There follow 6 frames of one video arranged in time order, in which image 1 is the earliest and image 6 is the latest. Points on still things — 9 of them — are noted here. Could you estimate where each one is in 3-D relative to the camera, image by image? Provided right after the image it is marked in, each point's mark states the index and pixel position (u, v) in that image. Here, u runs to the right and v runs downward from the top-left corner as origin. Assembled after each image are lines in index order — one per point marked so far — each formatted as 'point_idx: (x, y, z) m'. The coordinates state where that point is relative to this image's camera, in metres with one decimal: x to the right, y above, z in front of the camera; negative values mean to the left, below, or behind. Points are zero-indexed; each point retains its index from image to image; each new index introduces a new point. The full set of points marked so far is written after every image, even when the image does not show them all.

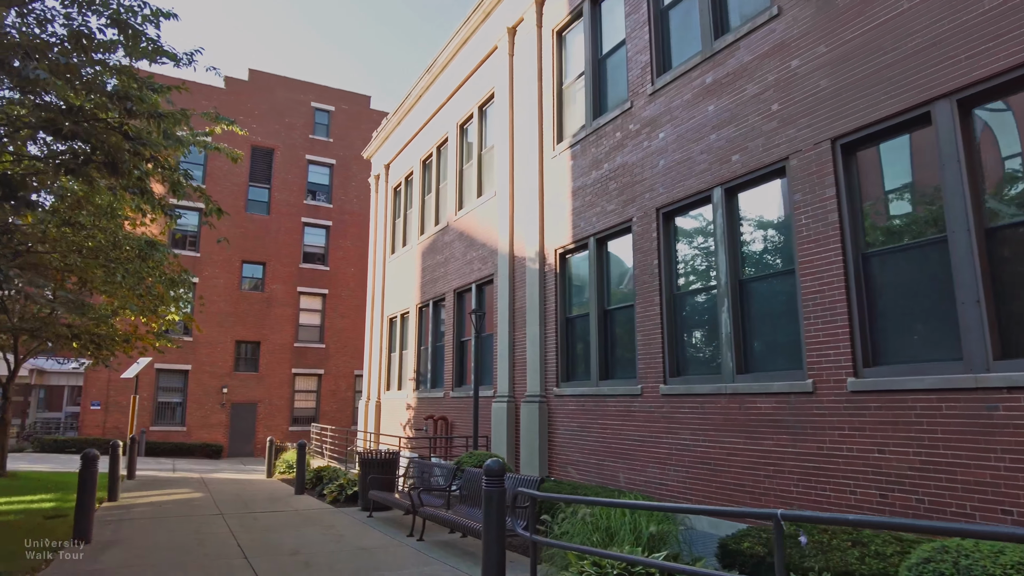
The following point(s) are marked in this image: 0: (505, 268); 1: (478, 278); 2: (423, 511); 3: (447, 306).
0: (-0.1, +0.4, +12.0) m
1: (-0.7, +0.2, +13.4) m
2: (-1.0, -2.6, +7.9) m
3: (-1.5, -0.4, +14.8) m
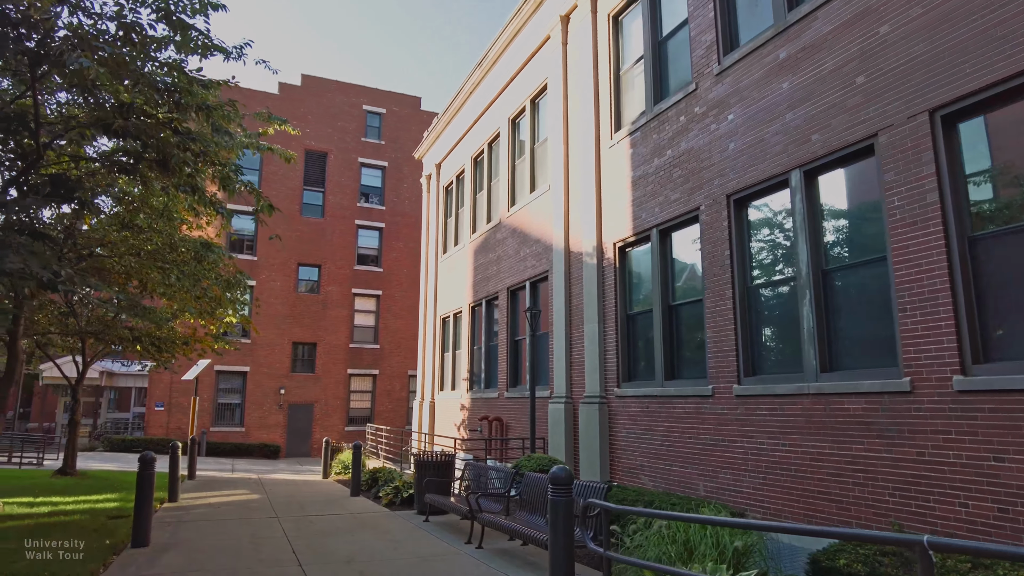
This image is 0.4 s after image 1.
0: (+0.9, +0.4, +11.6) m
1: (+0.4, +0.2, +13.0) m
2: (-0.3, -2.6, +7.5) m
3: (-0.3, -0.4, +14.5) m
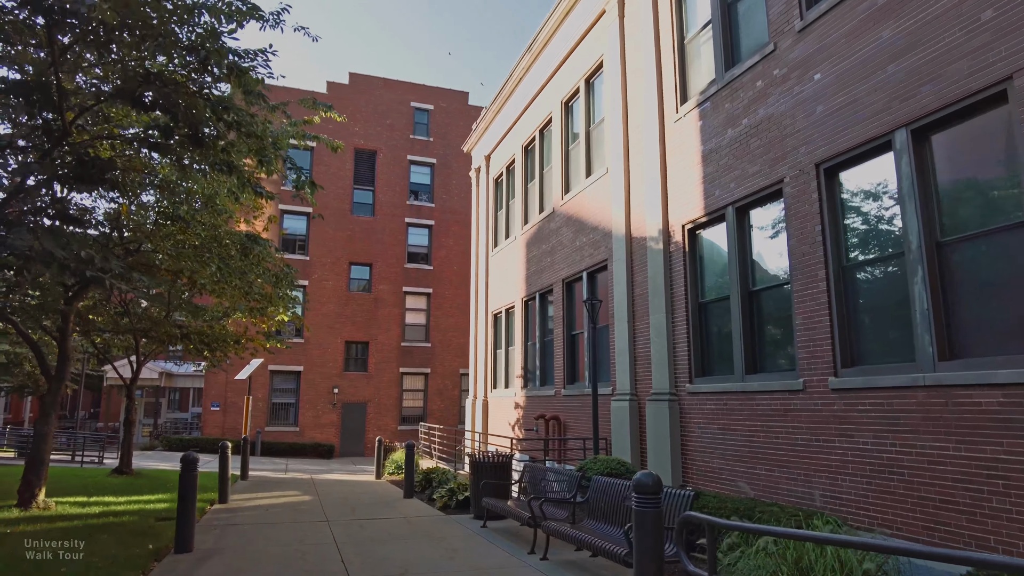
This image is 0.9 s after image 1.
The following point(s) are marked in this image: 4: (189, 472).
0: (+1.8, +0.6, +10.8) m
1: (+1.4, +0.4, +12.2) m
2: (+0.3, -2.4, +6.8) m
3: (+0.9, -0.2, +13.8) m
4: (-3.4, -1.9, +6.9) m
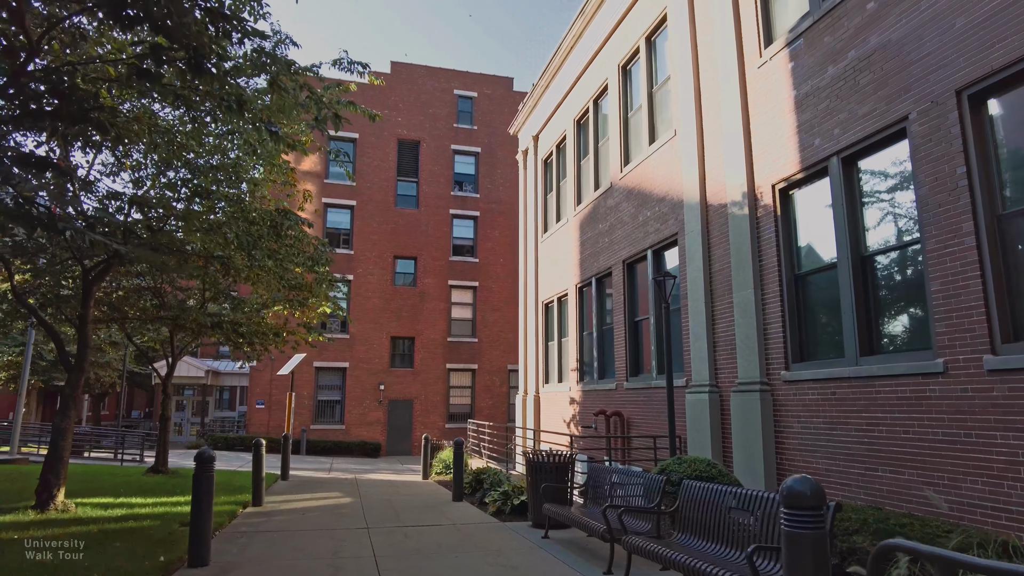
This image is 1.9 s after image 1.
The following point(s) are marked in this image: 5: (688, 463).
0: (+2.6, +0.9, +9.5) m
1: (+2.4, +0.8, +10.9) m
2: (+1.0, -2.1, +5.6) m
3: (+1.9, +0.1, +12.5) m
4: (-2.7, -1.6, +5.9) m
5: (+1.8, -1.8, +6.7) m
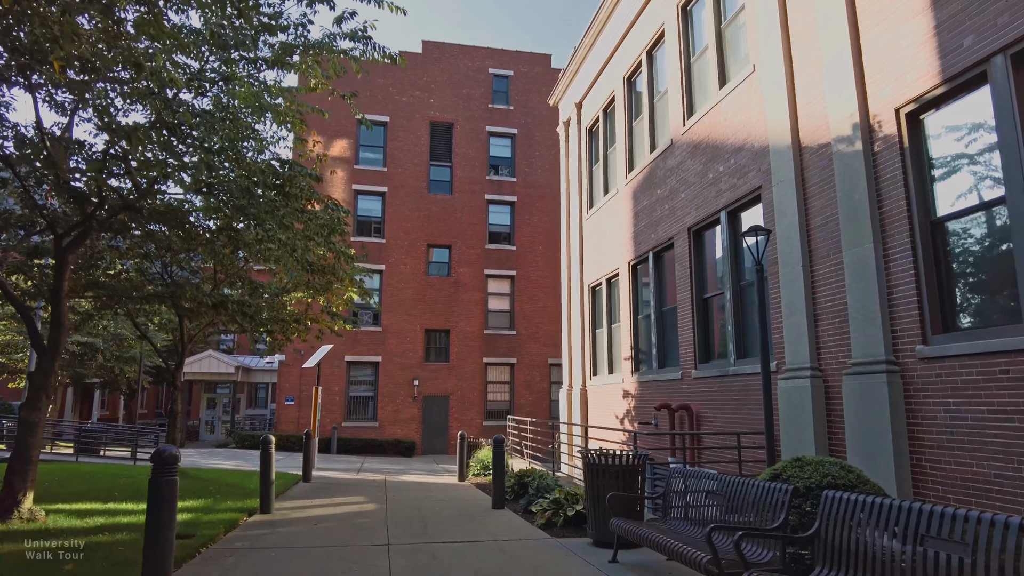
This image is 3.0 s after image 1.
0: (+3.2, +1.4, +7.7) m
1: (+3.0, +1.2, +9.1) m
2: (+1.3, -1.7, +3.9) m
3: (+2.7, +0.6, +10.8) m
4: (-2.3, -1.3, +4.4) m
5: (+2.2, -1.3, +5.0) m
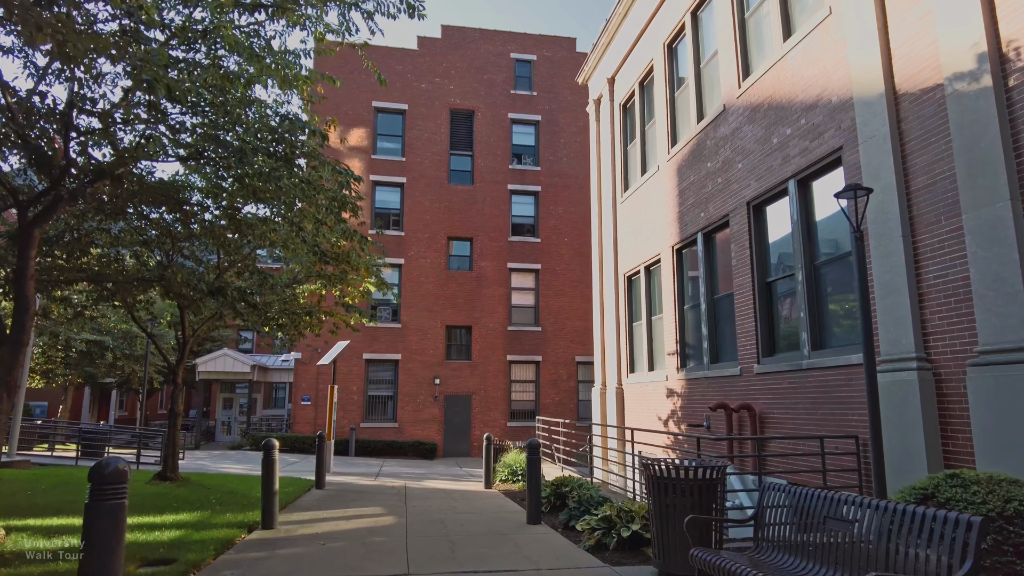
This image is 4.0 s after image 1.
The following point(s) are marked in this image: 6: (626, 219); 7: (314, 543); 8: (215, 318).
0: (+3.6, +1.6, +6.4) m
1: (+3.4, +1.4, +7.9) m
2: (+1.6, -1.5, +2.7) m
3: (+3.2, +0.8, +9.5) m
4: (-2.0, -1.1, +3.3) m
5: (+2.6, -1.1, +3.8) m
6: (+2.5, +1.5, +14.2) m
7: (-2.0, -2.6, +6.9) m
8: (-5.5, -0.5, +12.1) m
